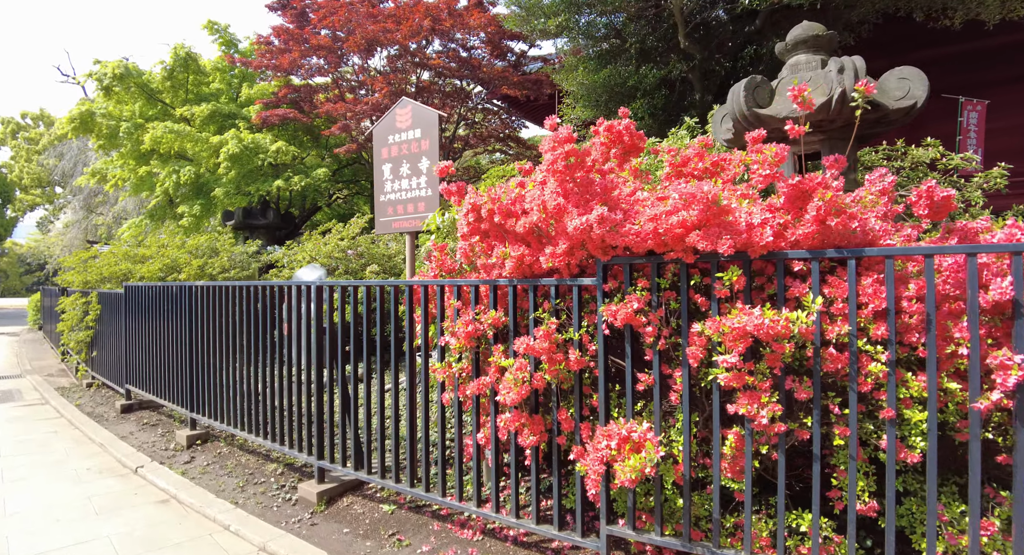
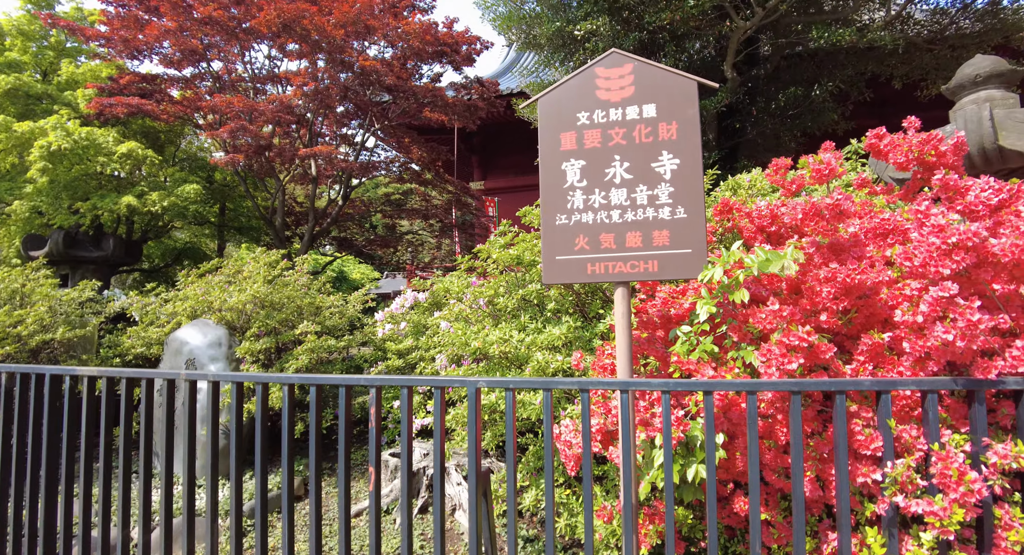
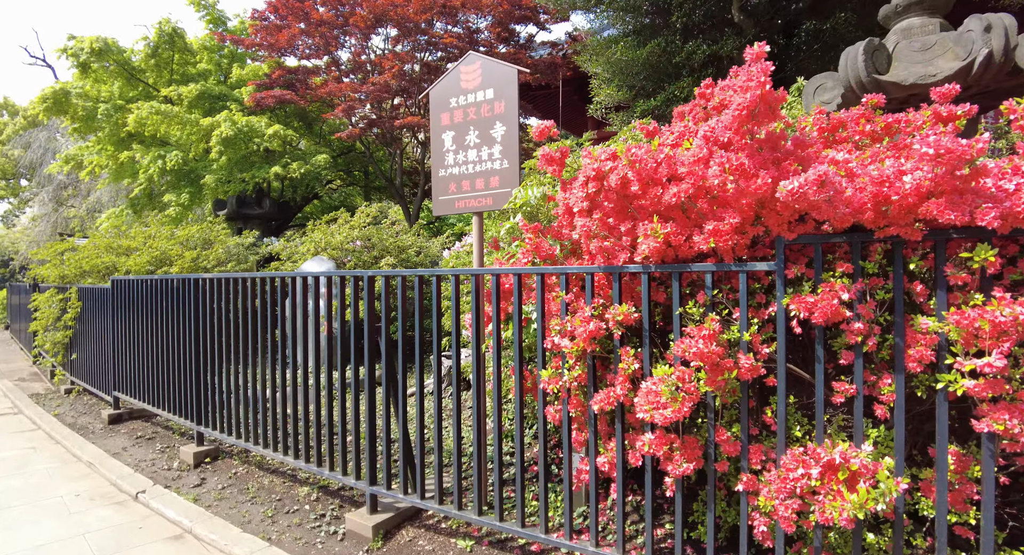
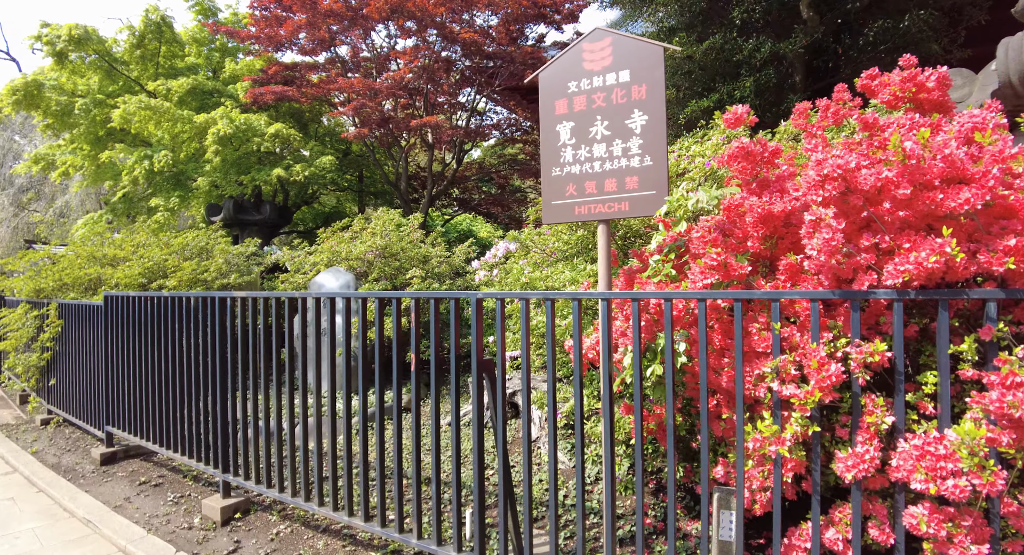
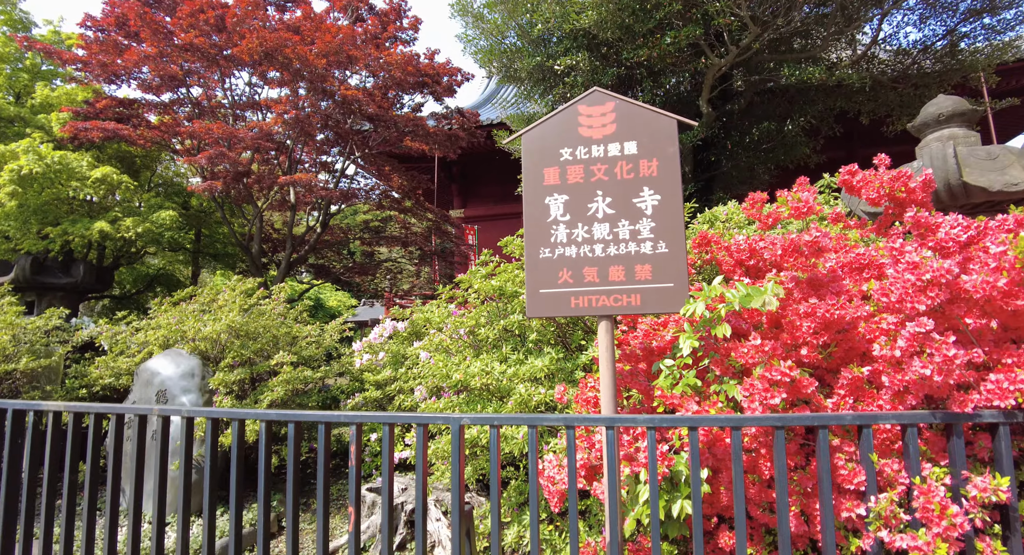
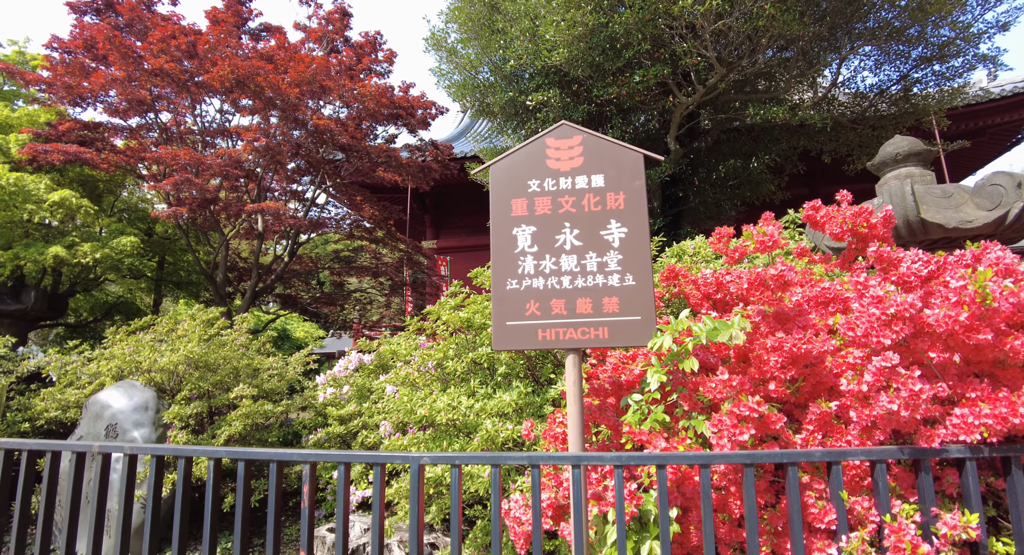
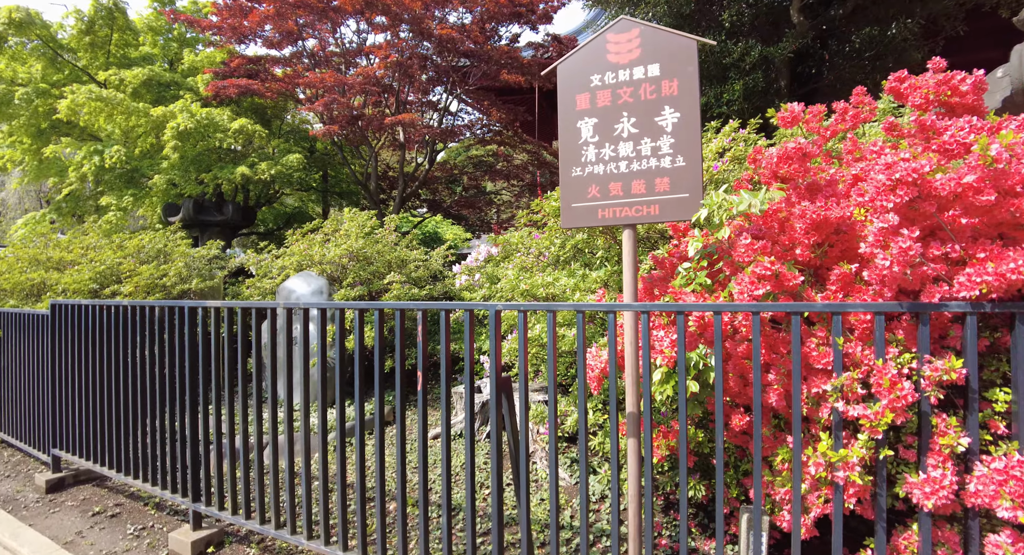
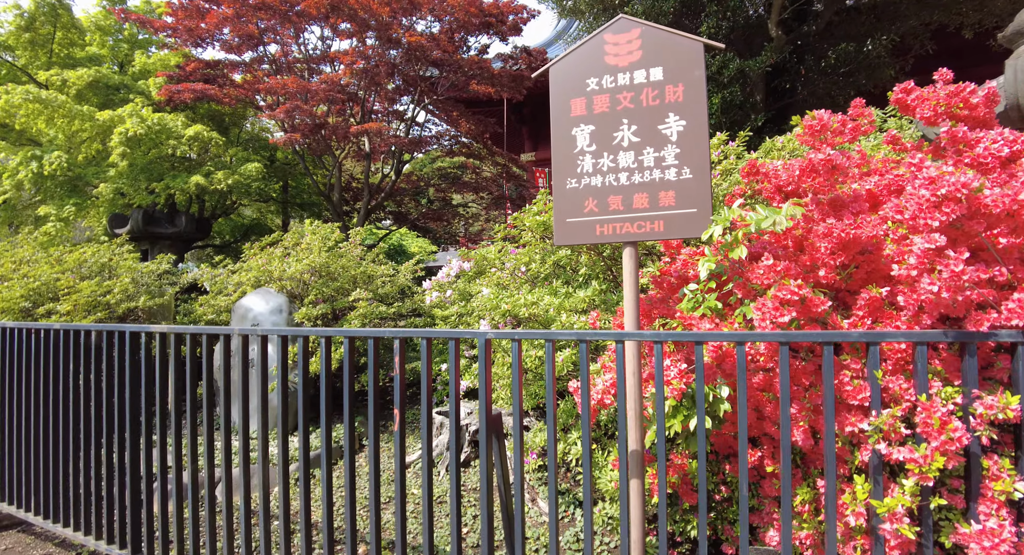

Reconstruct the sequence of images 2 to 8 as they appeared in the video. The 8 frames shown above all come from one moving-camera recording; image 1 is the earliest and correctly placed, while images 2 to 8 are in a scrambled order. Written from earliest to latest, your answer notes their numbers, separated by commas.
3, 4, 7, 8, 2, 5, 6
